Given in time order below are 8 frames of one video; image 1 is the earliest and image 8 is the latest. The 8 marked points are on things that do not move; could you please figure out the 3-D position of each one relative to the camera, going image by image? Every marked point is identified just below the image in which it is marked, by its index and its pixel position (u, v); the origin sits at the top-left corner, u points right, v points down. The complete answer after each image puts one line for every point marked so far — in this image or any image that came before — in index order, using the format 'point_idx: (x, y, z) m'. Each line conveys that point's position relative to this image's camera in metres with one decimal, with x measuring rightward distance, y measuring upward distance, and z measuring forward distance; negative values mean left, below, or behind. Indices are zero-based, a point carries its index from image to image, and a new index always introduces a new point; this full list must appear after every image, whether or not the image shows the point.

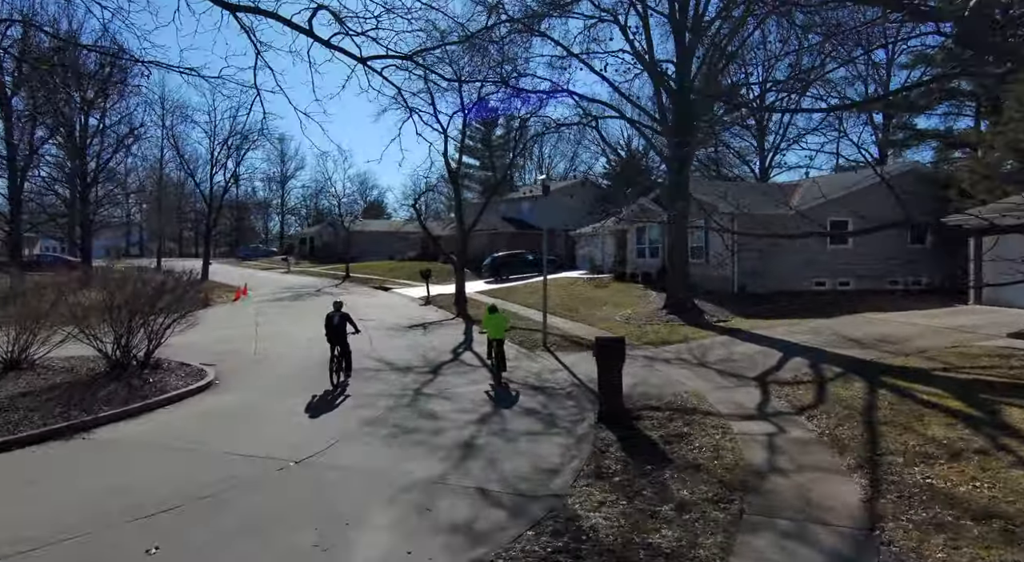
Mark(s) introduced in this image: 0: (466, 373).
0: (-1.0, -1.9, +12.4) m
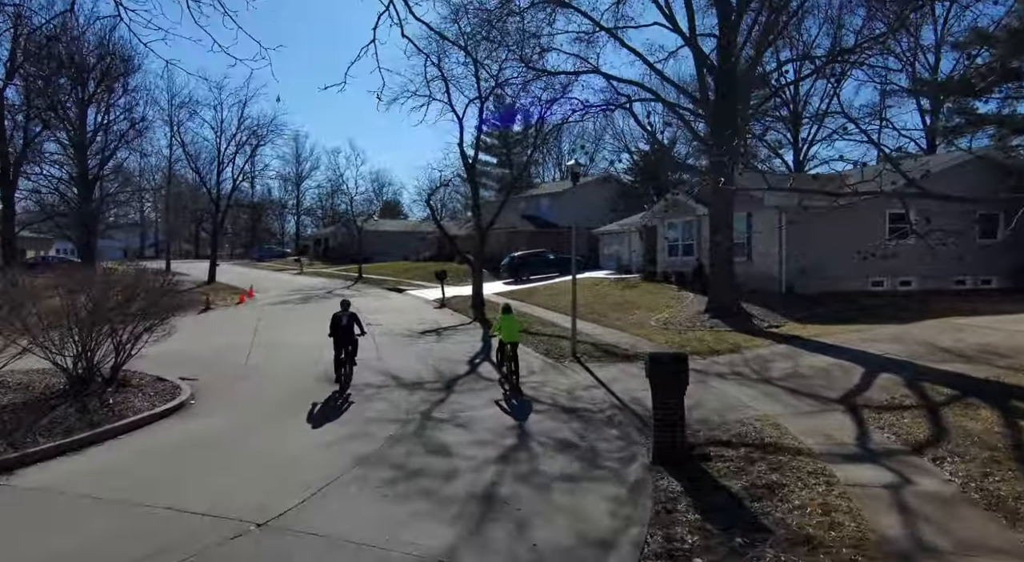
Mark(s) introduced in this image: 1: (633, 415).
0: (-0.5, -2.0, +10.6) m
1: (+1.8, -2.0, +8.8) m
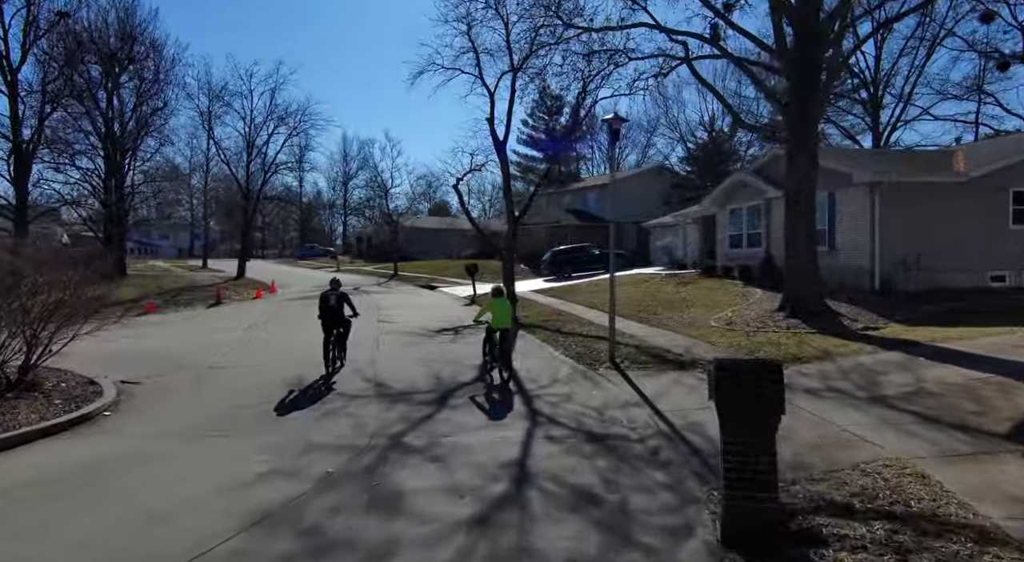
0: (-0.3, -1.7, +8.0) m
1: (+1.8, -1.7, +6.0) m
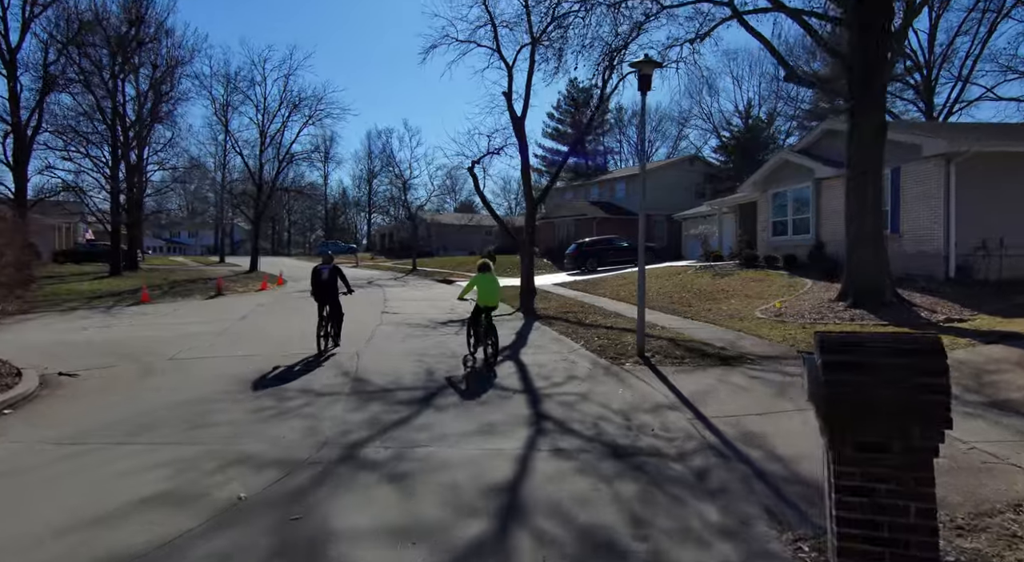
0: (-0.3, -1.3, +6.4) m
1: (+1.7, -1.4, +4.3) m
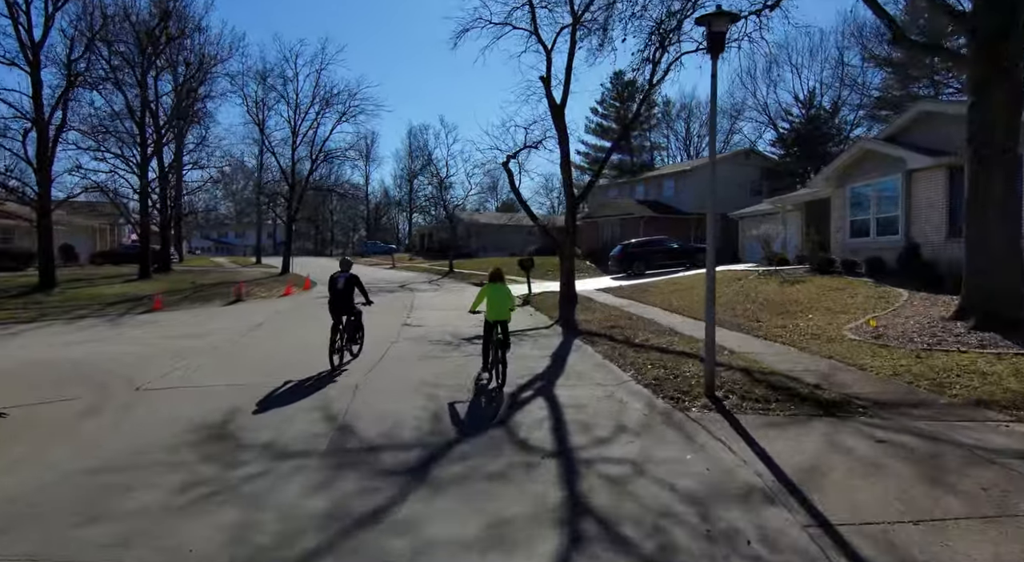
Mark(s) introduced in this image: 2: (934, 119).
0: (-0.1, -1.5, +4.6) m
1: (+1.8, -1.6, +2.3) m
2: (+10.5, +4.0, +14.7) m
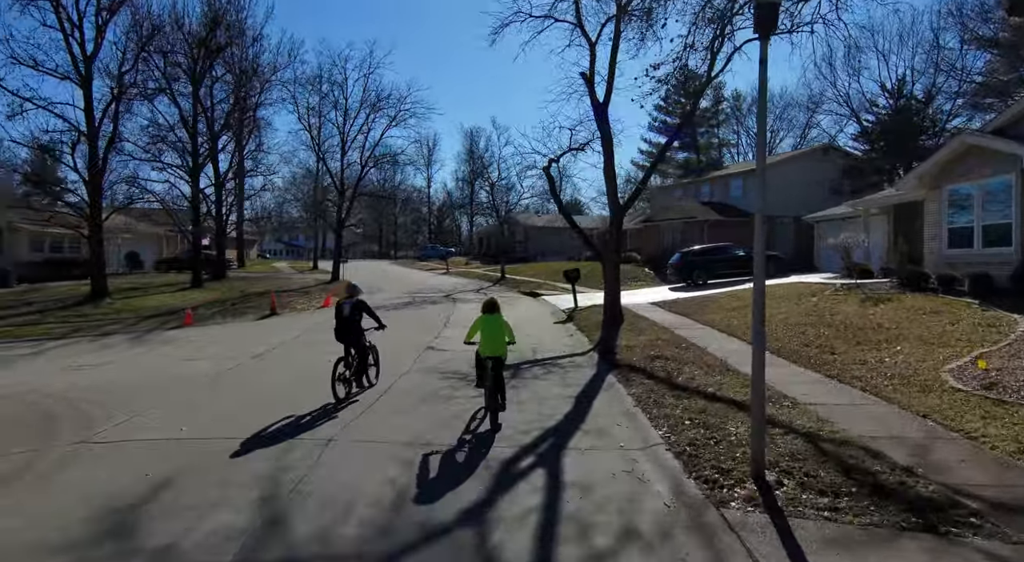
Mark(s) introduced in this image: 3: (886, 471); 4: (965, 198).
0: (-0.4, -2.0, +3.3) m
1: (+1.2, -2.0, +0.8) m
2: (+11.2, +3.6, +12.1) m
3: (+3.3, -1.7, +5.2) m
4: (+11.0, +2.0, +14.3) m
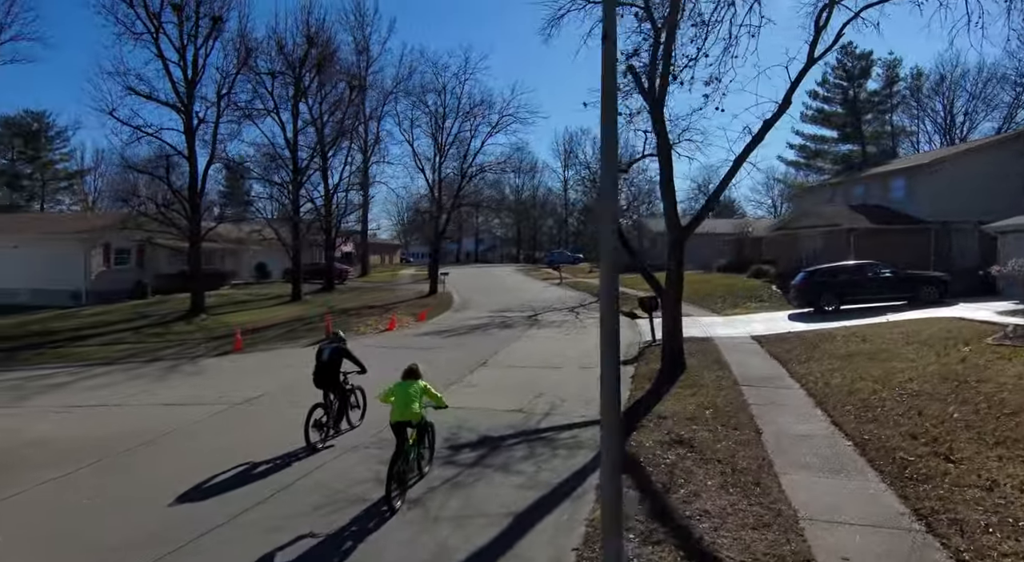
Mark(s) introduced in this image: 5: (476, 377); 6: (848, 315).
0: (-2.5, -2.7, +1.7) m
1: (-1.6, -2.8, -1.1) m
2: (+11.1, +2.6, +7.3) m
3: (+1.6, -2.5, +2.5) m
4: (+11.4, +1.1, +9.4) m
5: (-0.8, -2.1, +13.0) m
6: (+10.9, -1.0, +19.1) m
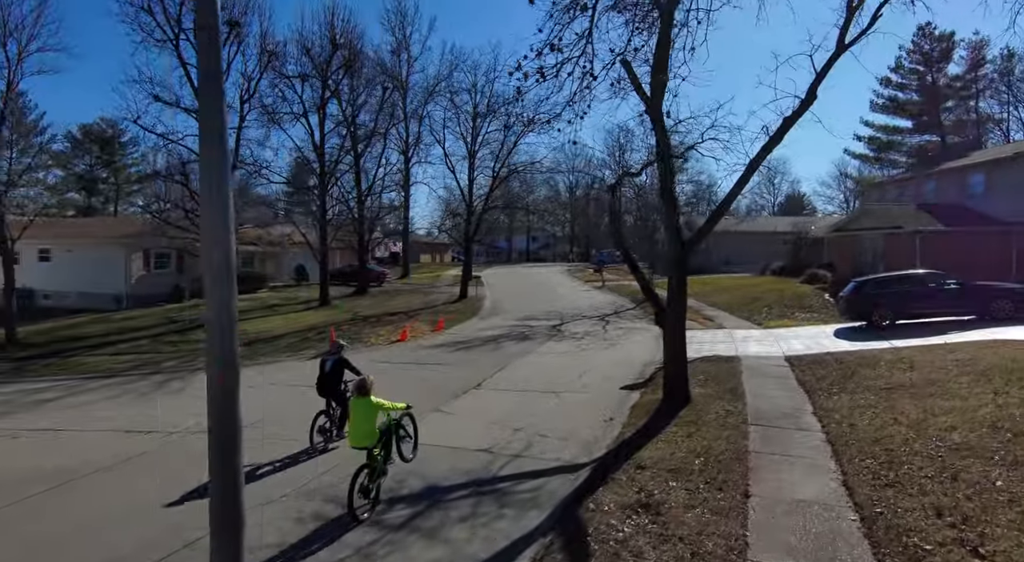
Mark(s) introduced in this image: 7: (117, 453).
0: (-3.9, -3.2, +1.0) m
1: (-3.2, -3.3, -1.8) m
2: (+10.2, +2.2, +5.1) m
3: (+0.3, -3.0, +1.5) m
4: (+10.7, +0.6, +7.2) m
5: (-1.0, -2.5, +12.1) m
6: (+11.3, -1.4, +17.0) m
7: (-6.5, -2.8, +9.9) m
